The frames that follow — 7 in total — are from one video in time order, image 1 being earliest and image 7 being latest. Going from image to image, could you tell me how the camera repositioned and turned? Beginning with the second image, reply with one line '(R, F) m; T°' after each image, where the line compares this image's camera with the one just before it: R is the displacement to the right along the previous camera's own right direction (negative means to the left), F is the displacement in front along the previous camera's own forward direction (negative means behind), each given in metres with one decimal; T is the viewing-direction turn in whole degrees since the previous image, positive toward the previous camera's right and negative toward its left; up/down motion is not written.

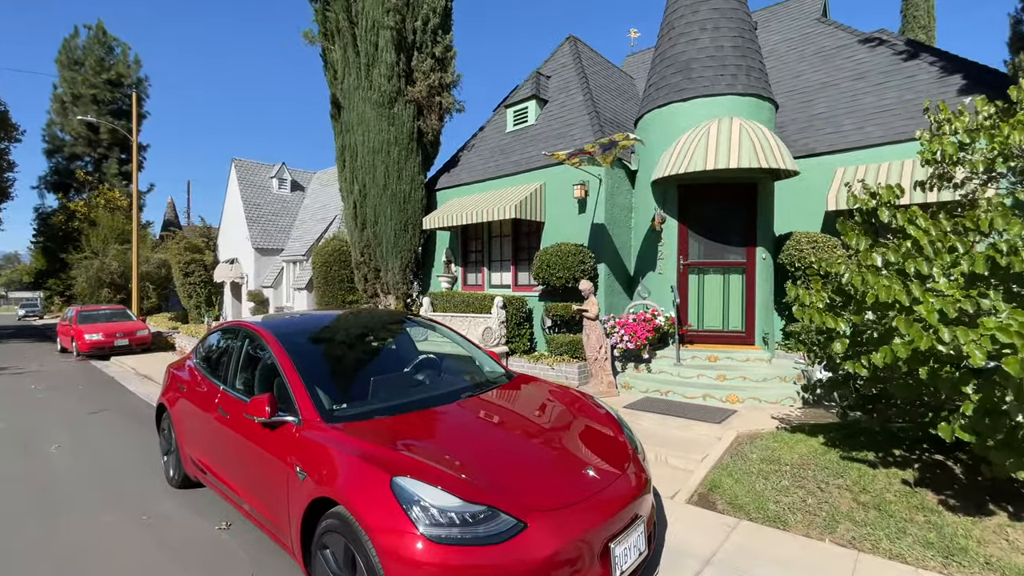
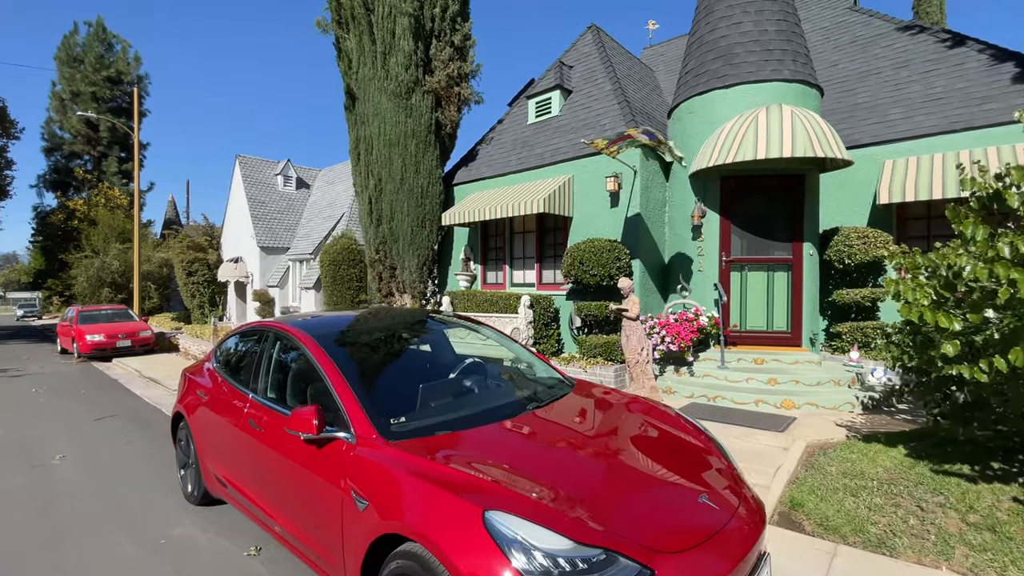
(-0.5, +0.5) m; 0°
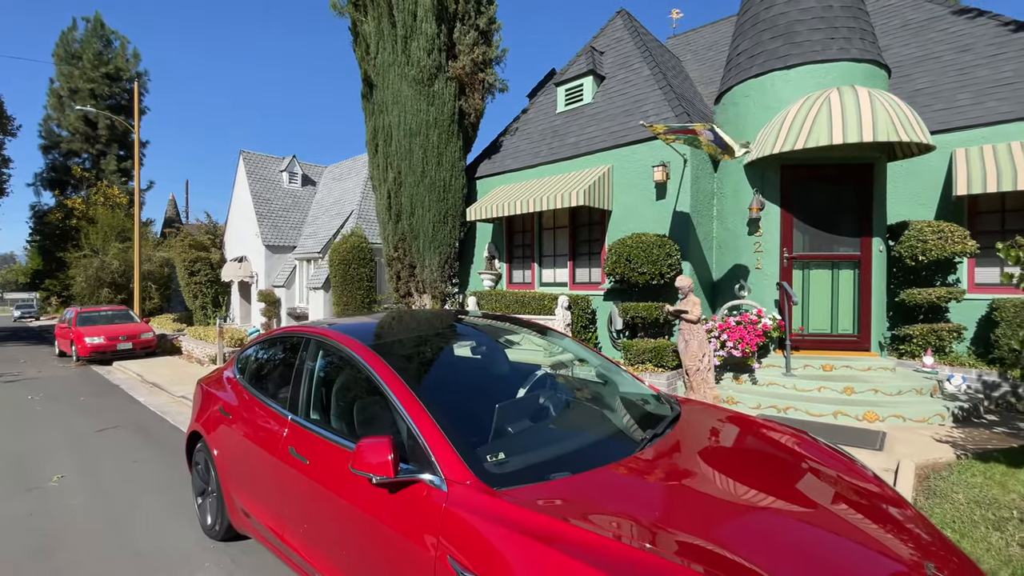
(-0.6, +0.7) m; 0°
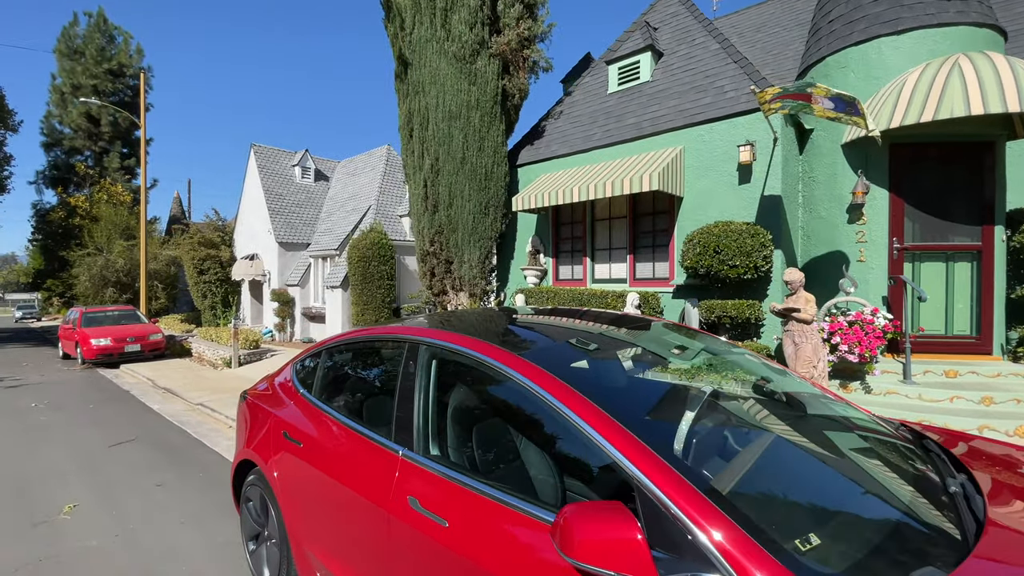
(-0.9, +0.9) m; 0°
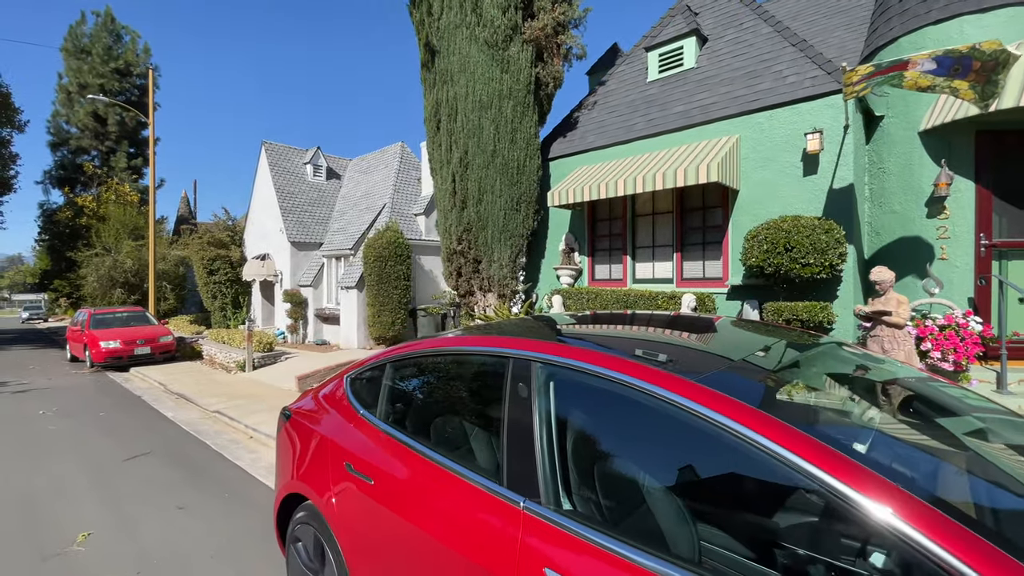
(-0.6, +0.6) m; 0°
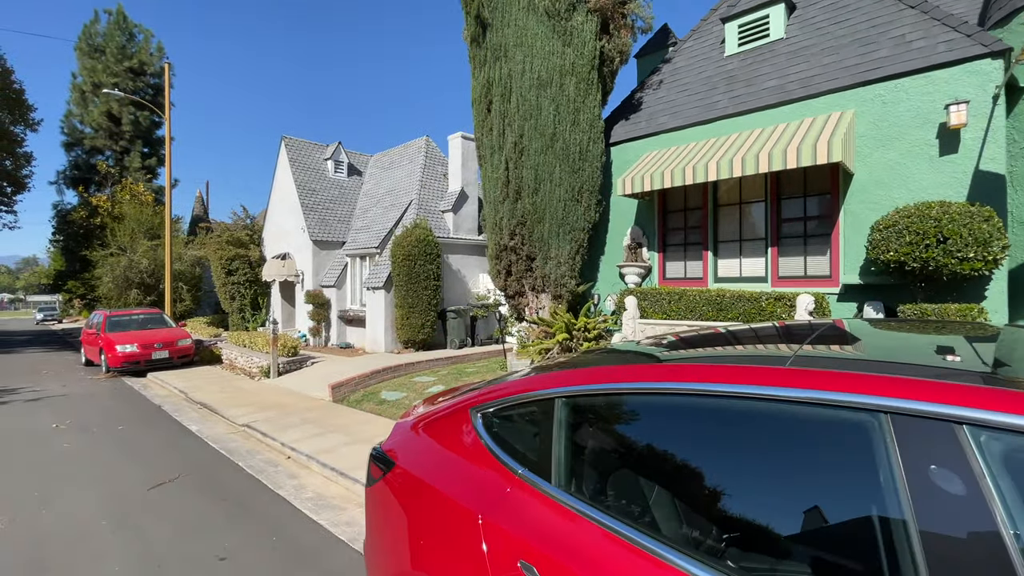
(-0.9, +0.9) m; -1°
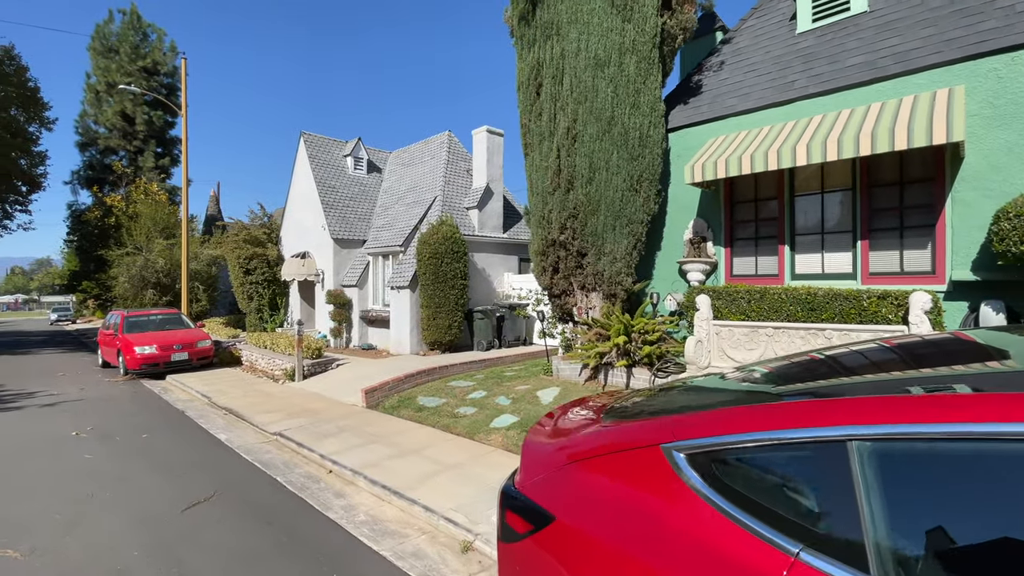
(-0.7, +0.6) m; -1°
